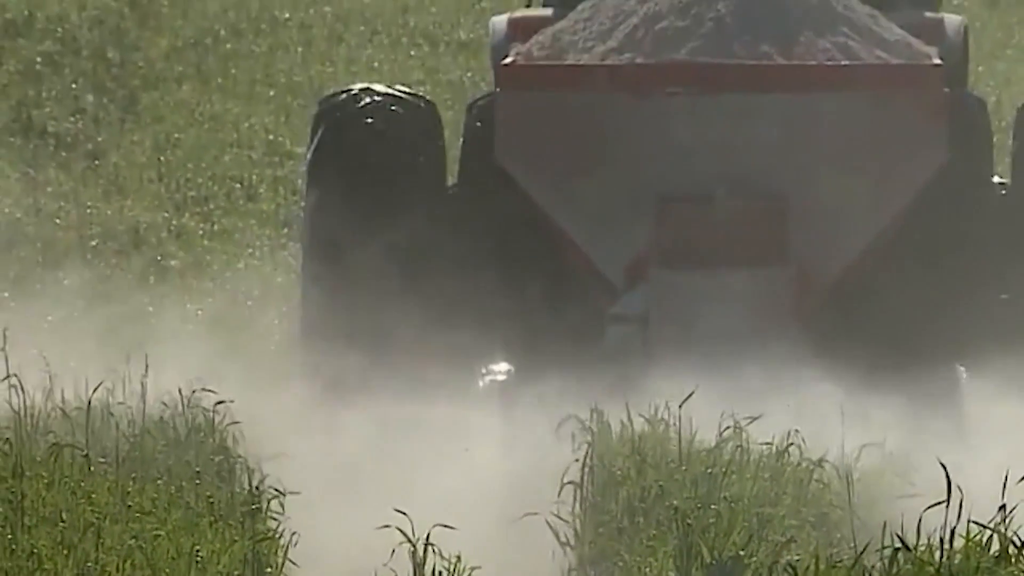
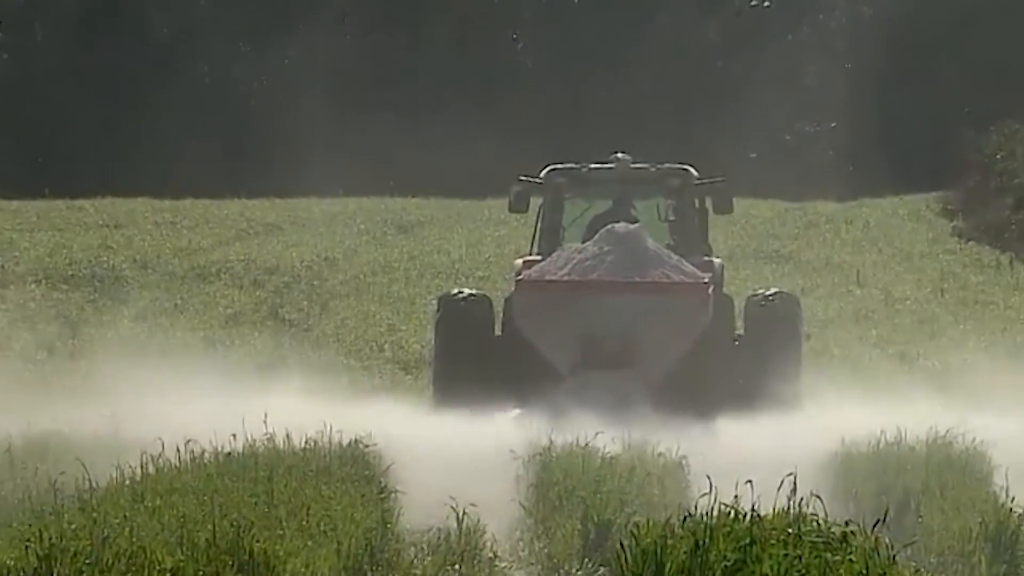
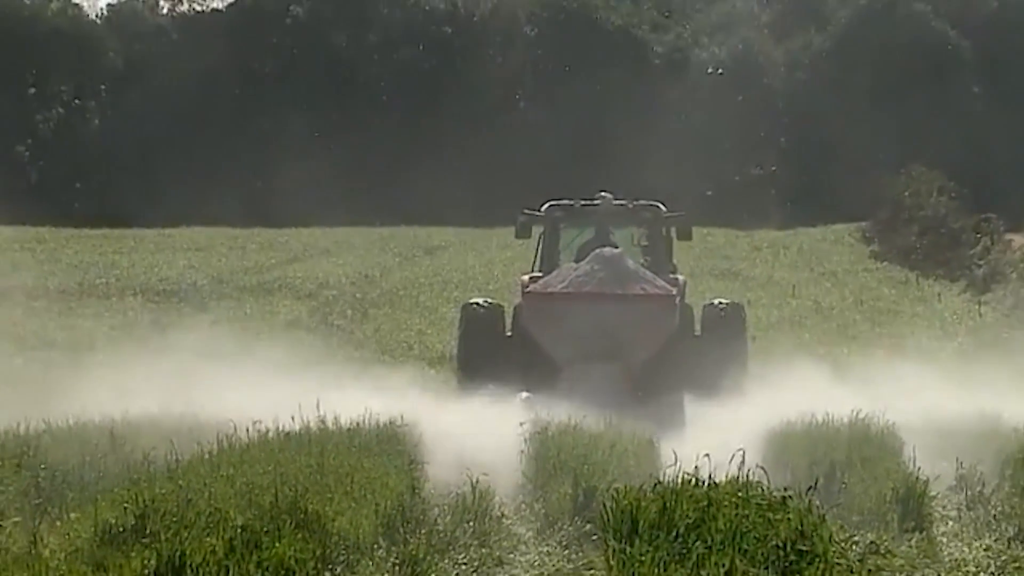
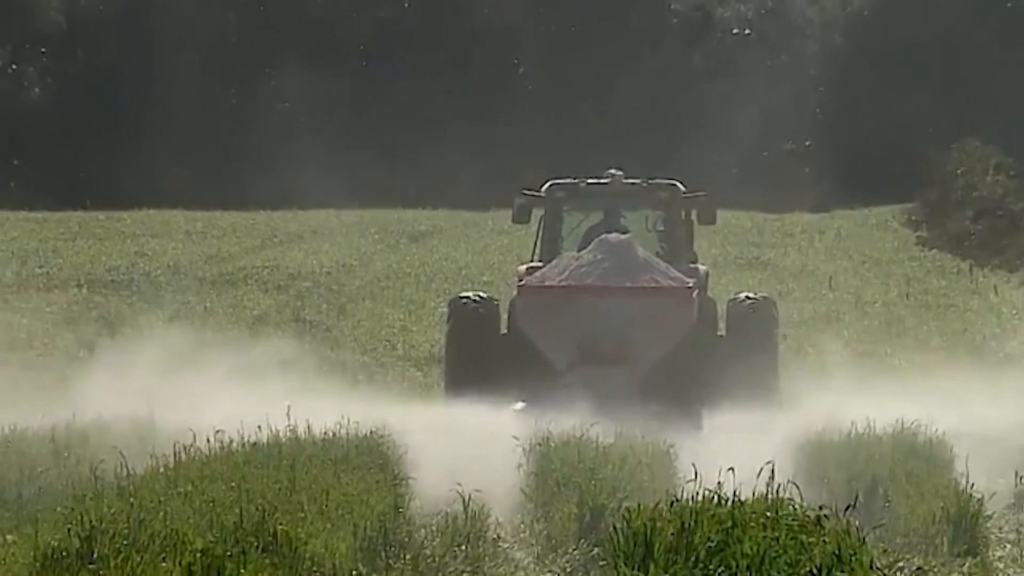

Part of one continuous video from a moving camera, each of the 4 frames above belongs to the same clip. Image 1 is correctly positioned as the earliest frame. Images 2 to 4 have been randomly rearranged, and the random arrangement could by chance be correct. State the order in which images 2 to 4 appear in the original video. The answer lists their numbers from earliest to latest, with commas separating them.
2, 4, 3
